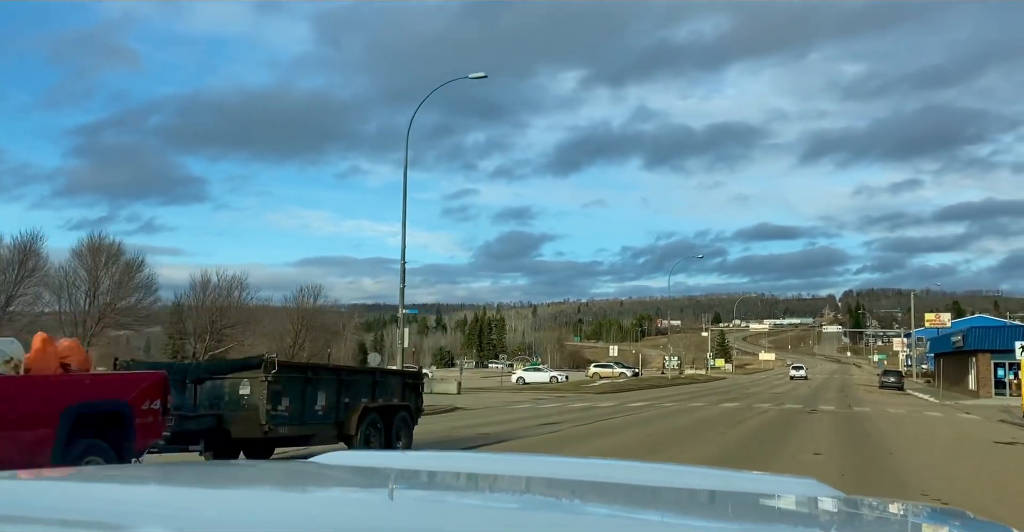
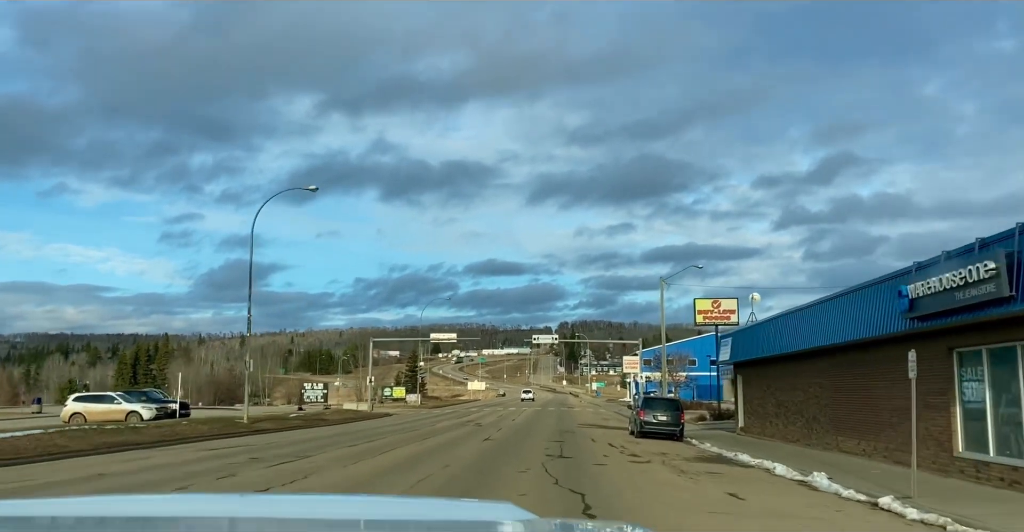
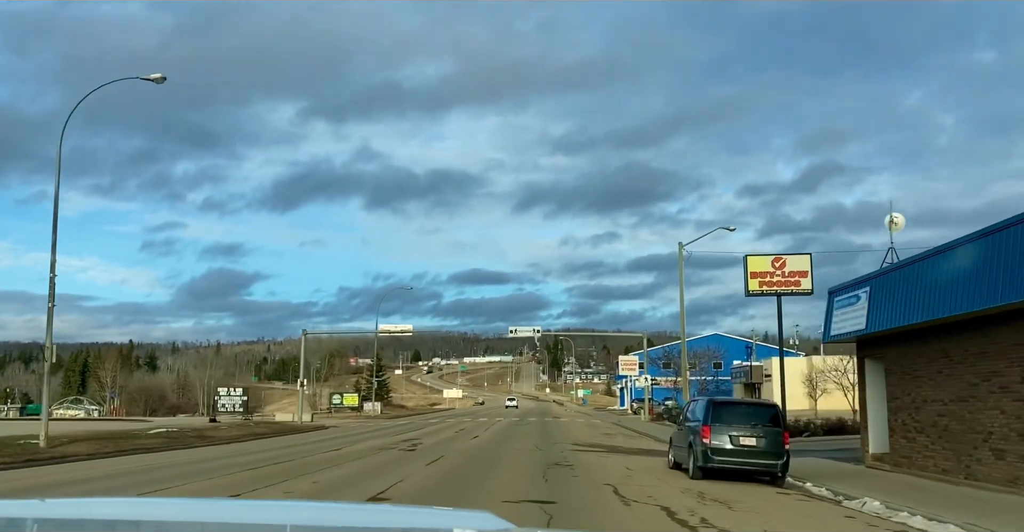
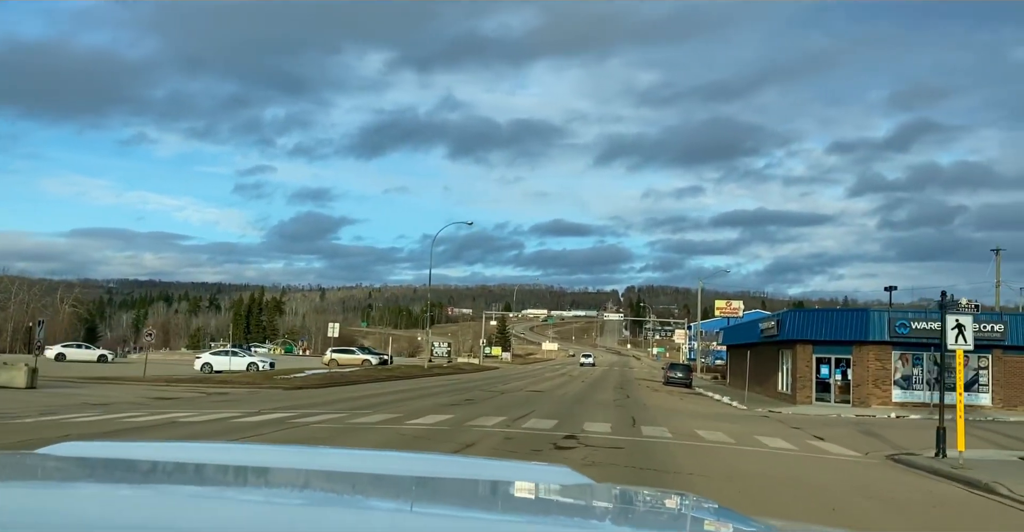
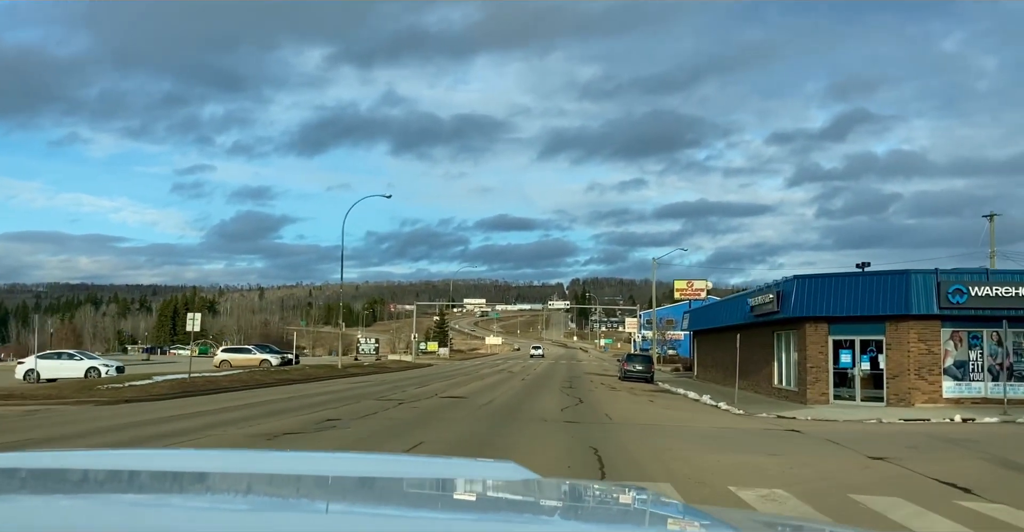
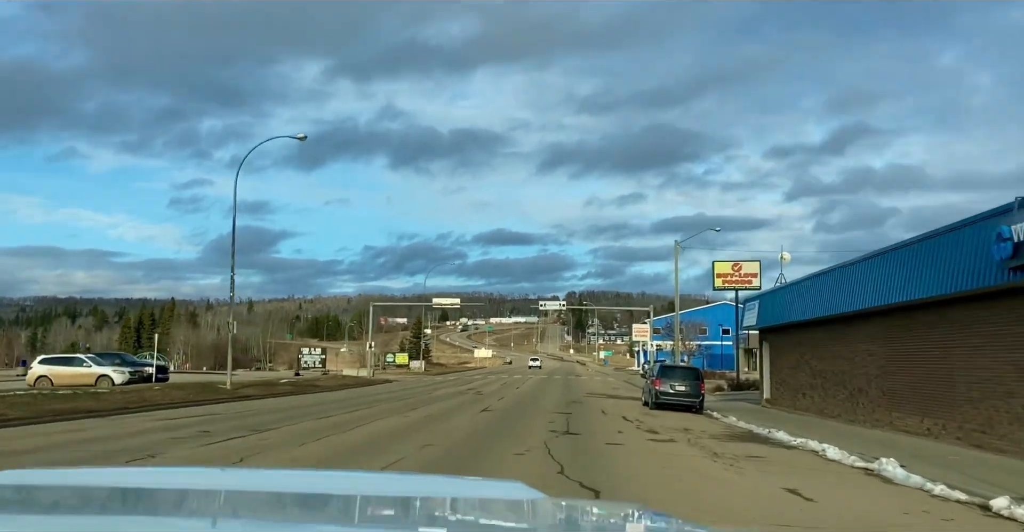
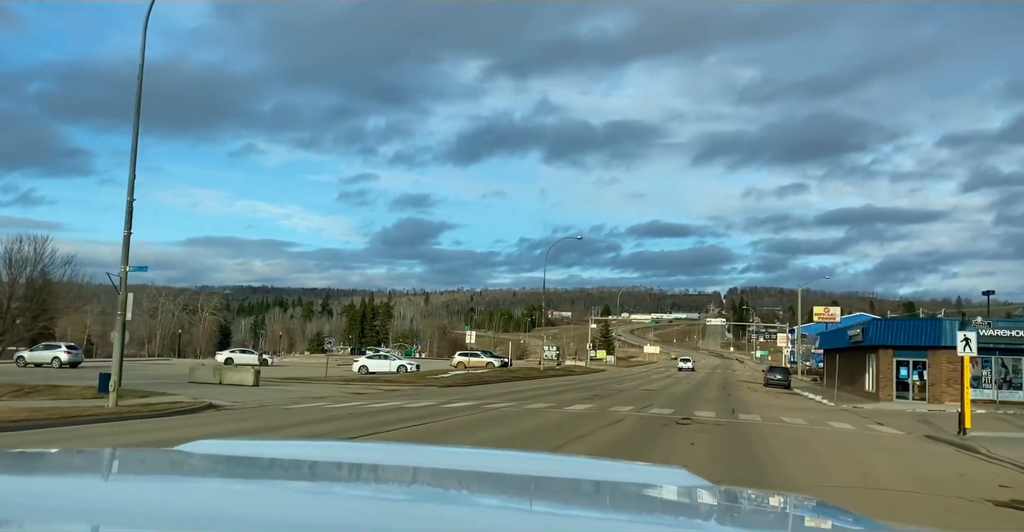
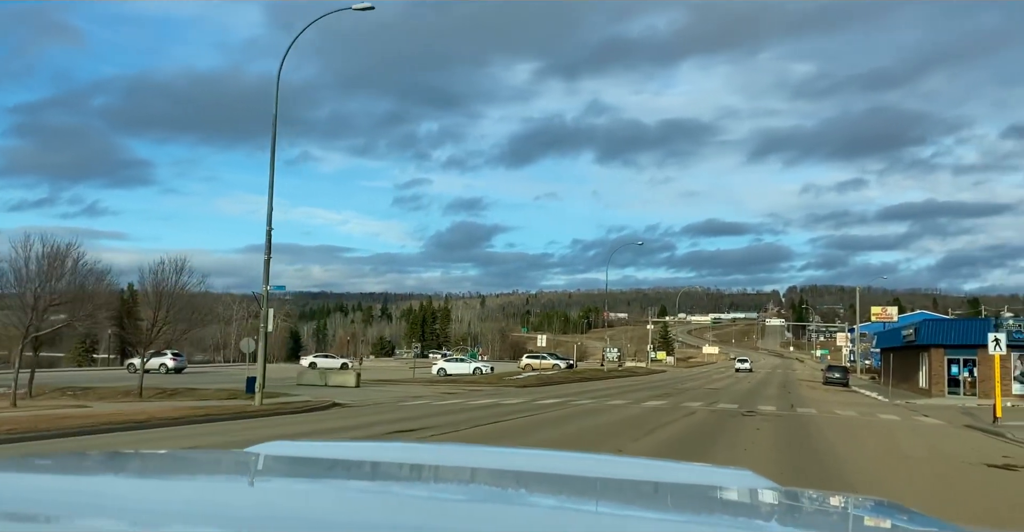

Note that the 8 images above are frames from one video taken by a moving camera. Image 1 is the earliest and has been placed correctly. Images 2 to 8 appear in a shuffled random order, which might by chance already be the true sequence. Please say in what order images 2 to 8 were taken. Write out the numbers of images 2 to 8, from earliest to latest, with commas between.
8, 7, 4, 5, 2, 6, 3
